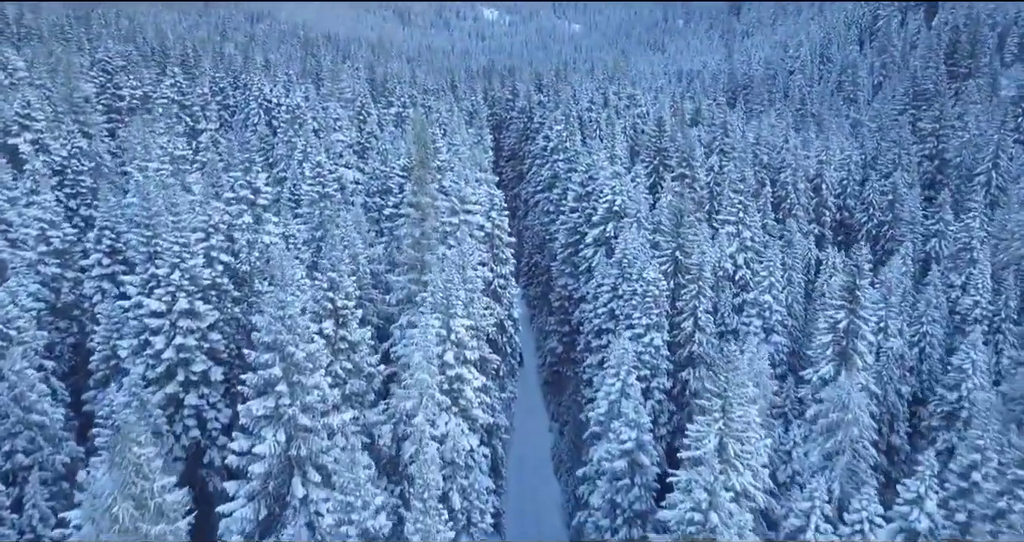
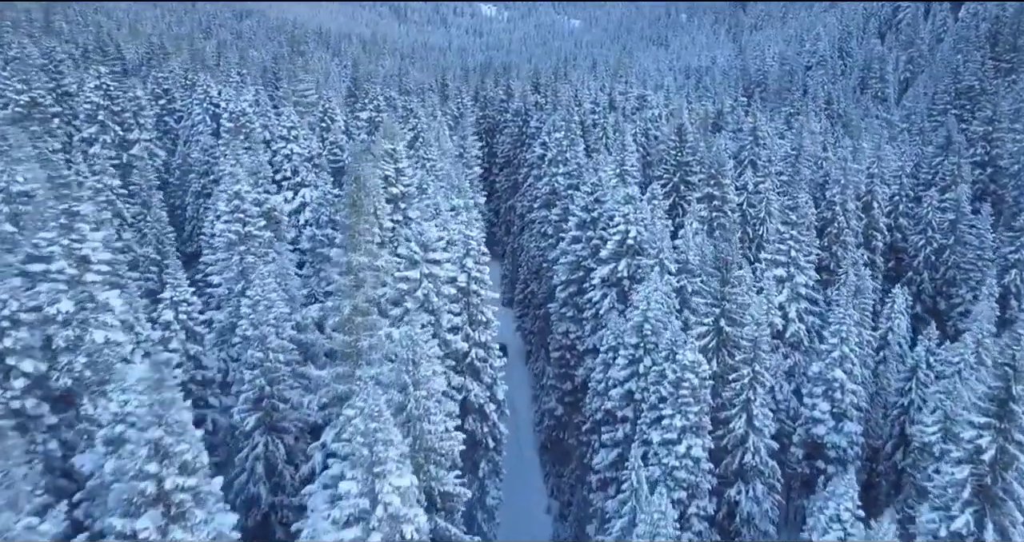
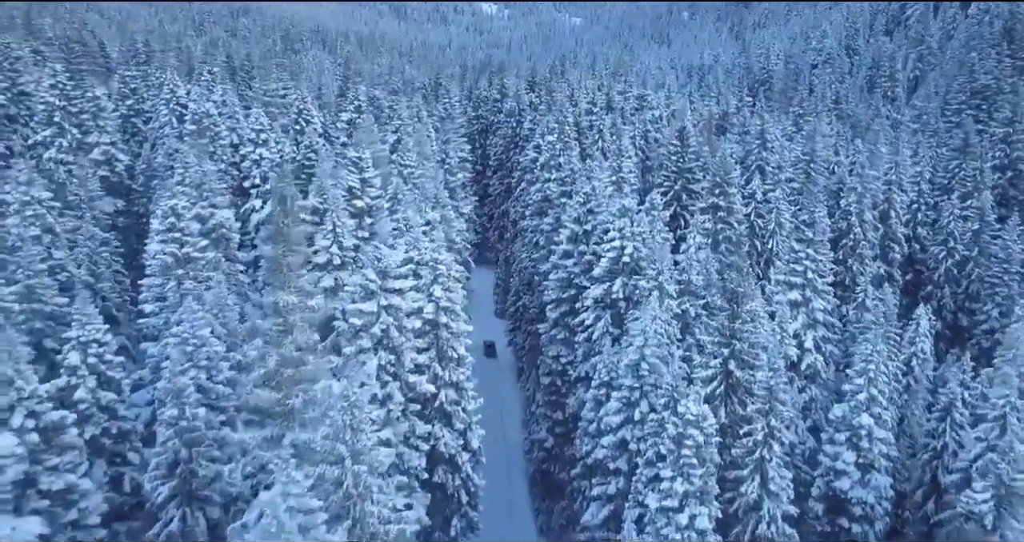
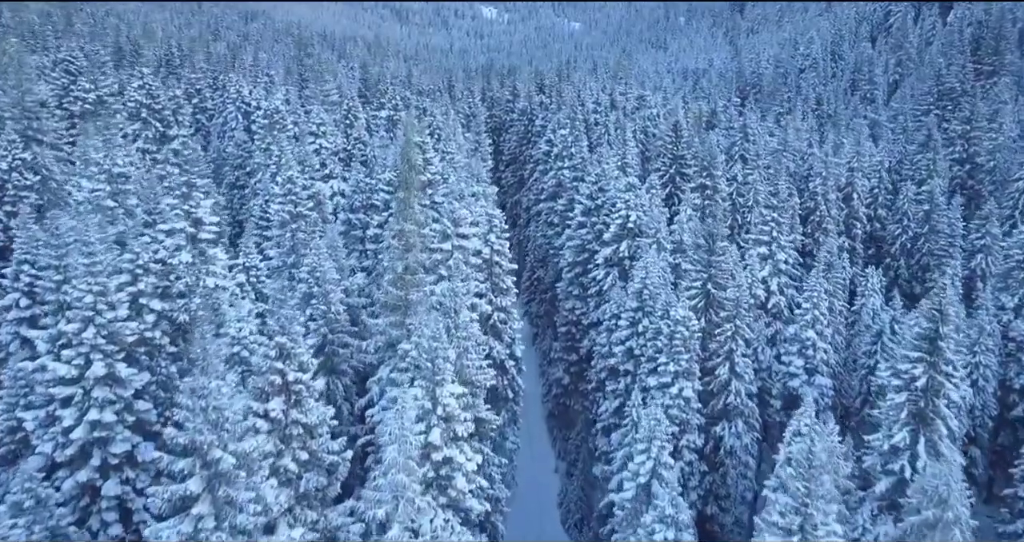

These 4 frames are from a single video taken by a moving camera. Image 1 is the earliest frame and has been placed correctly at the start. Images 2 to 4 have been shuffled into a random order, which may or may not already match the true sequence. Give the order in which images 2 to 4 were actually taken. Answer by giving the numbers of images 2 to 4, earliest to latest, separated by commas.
4, 2, 3
